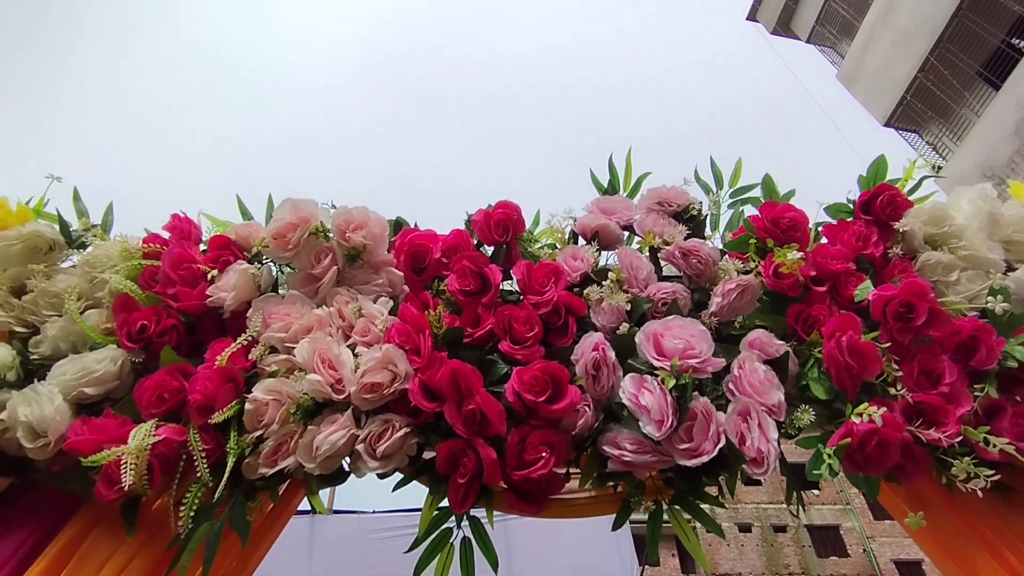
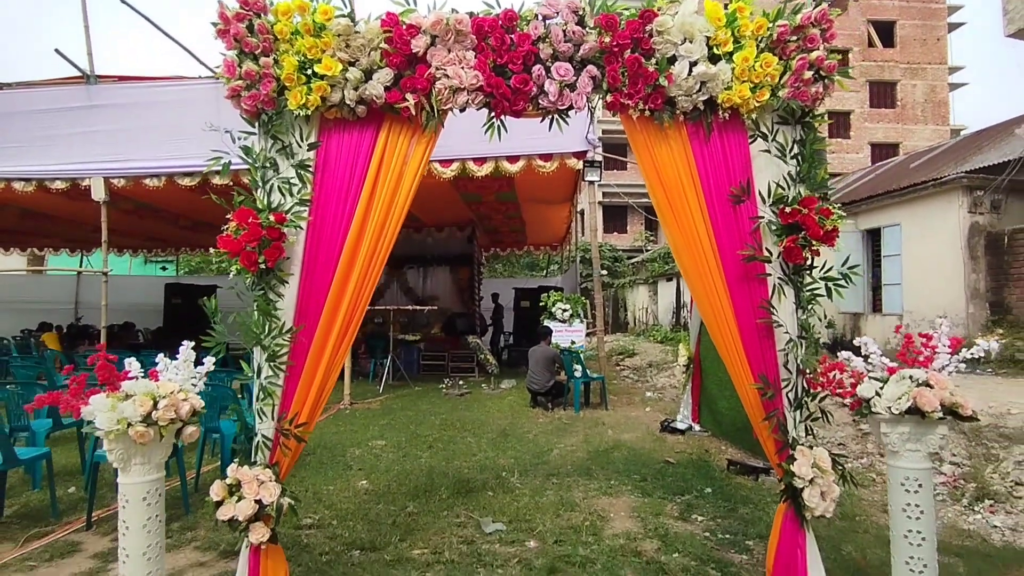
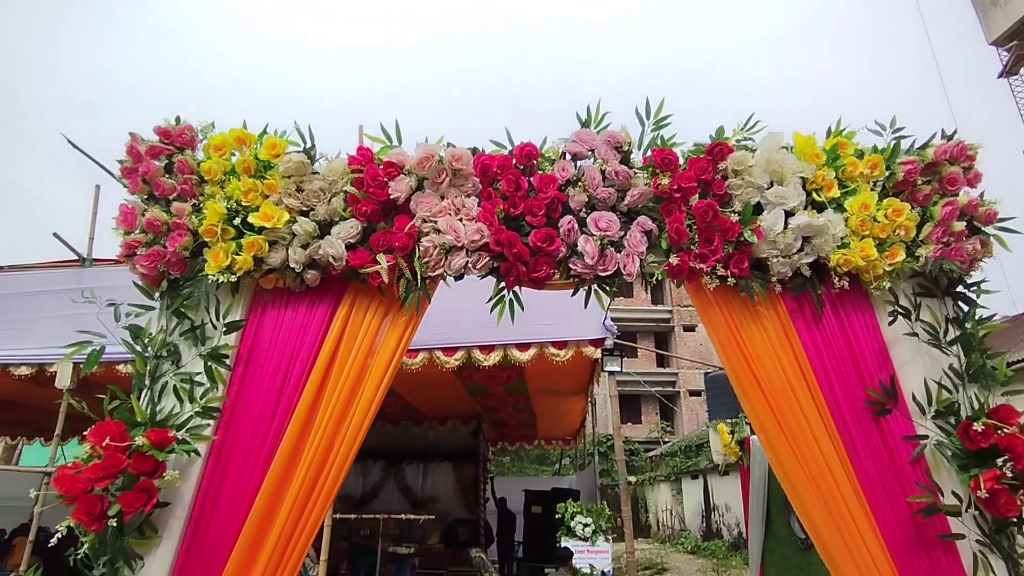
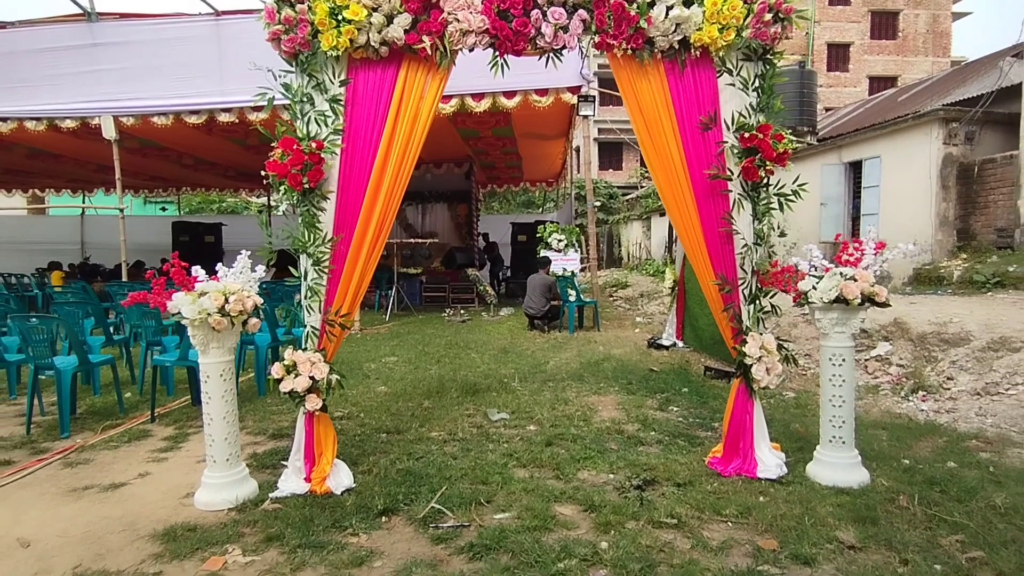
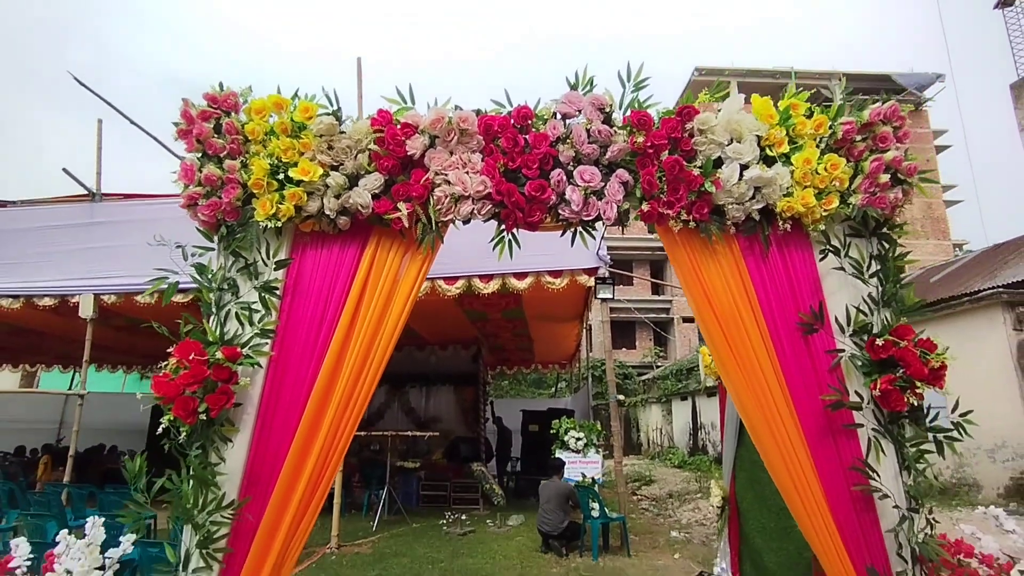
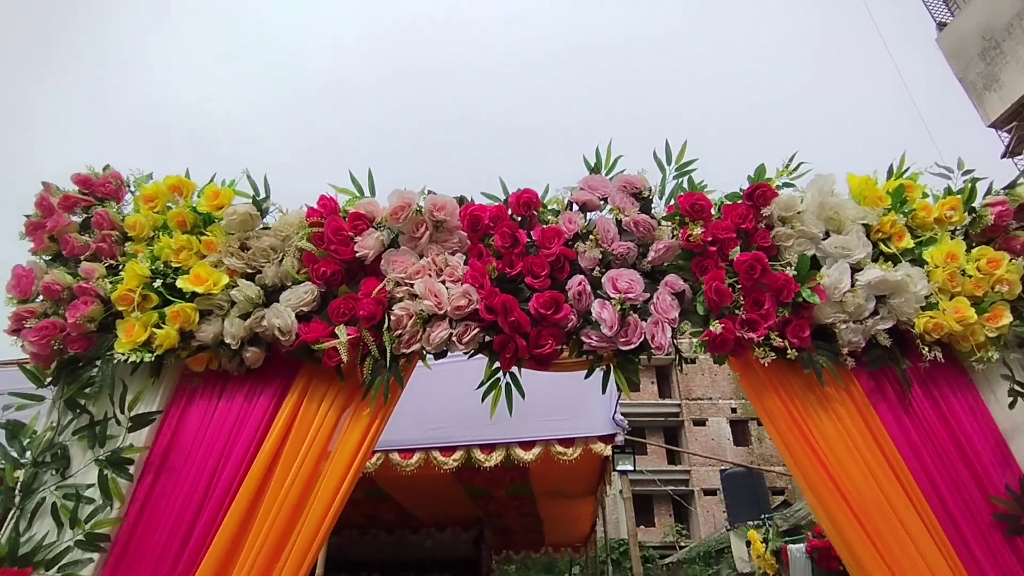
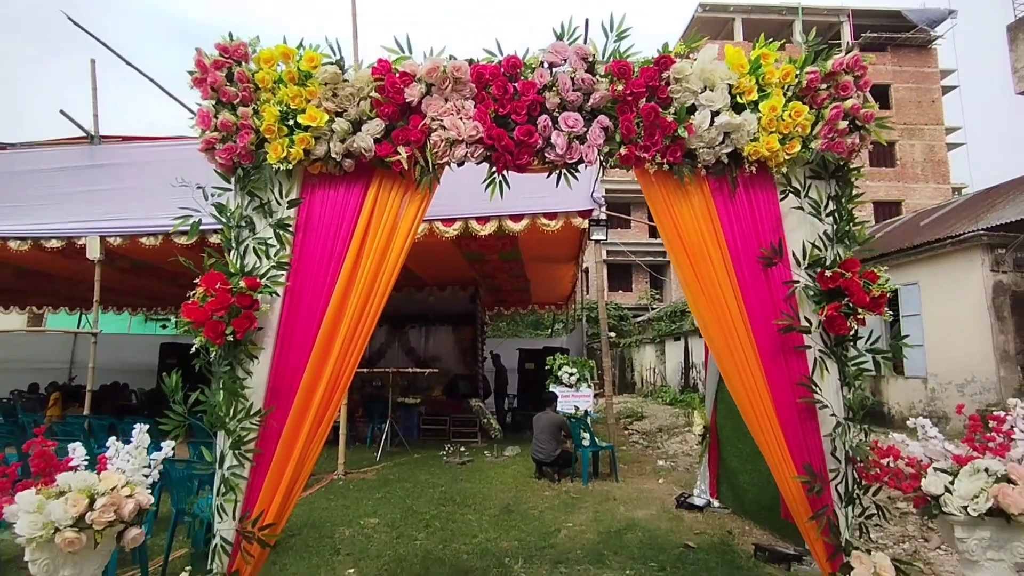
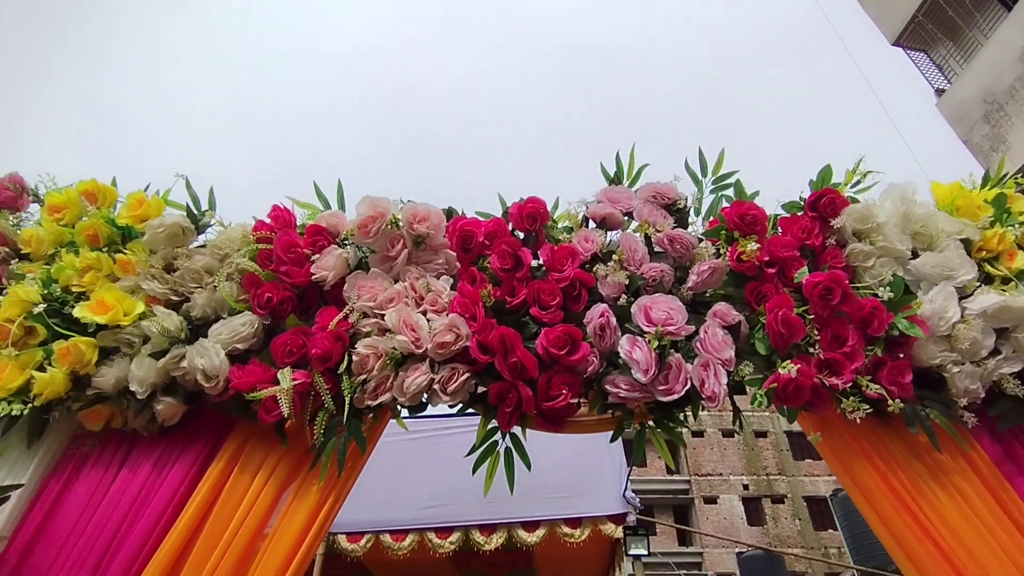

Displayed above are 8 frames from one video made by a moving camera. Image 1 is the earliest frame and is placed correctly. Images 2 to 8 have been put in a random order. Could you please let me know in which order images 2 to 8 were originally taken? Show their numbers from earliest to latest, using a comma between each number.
8, 6, 3, 5, 7, 2, 4
